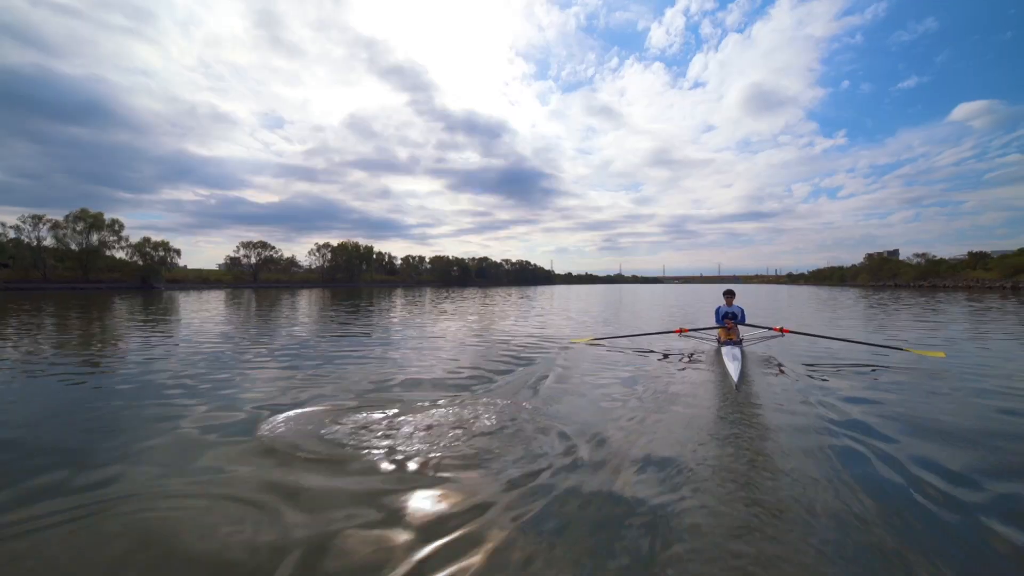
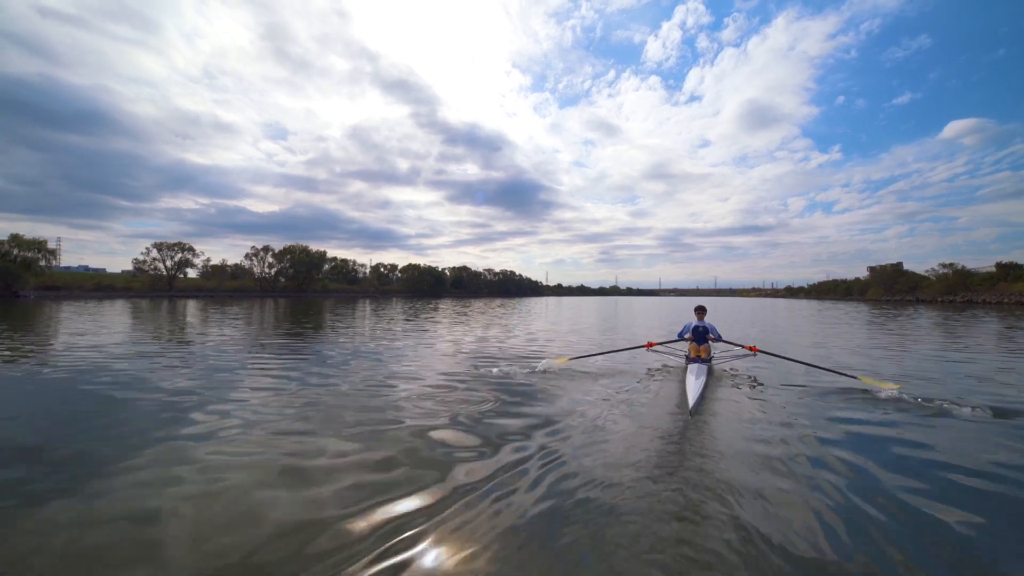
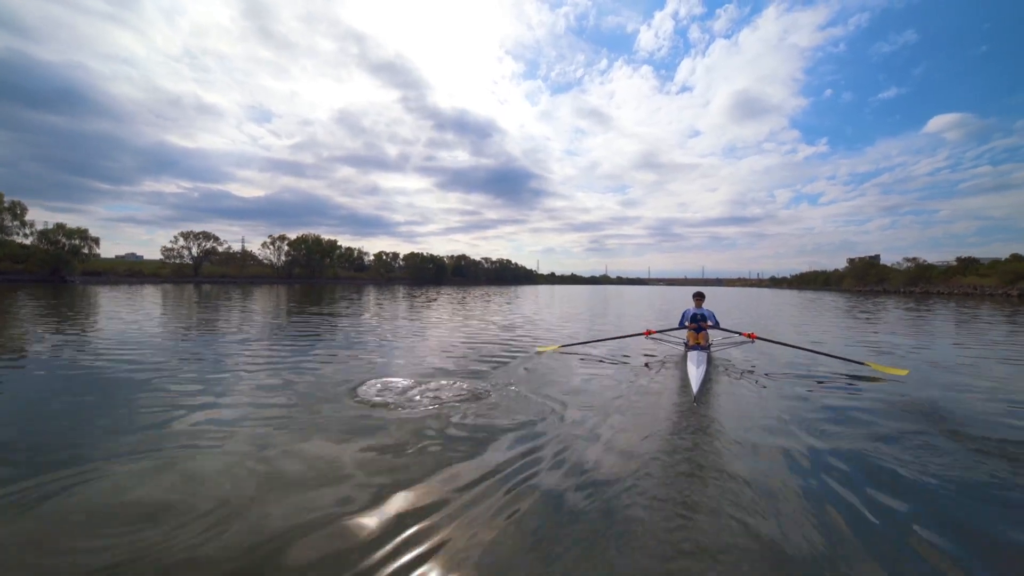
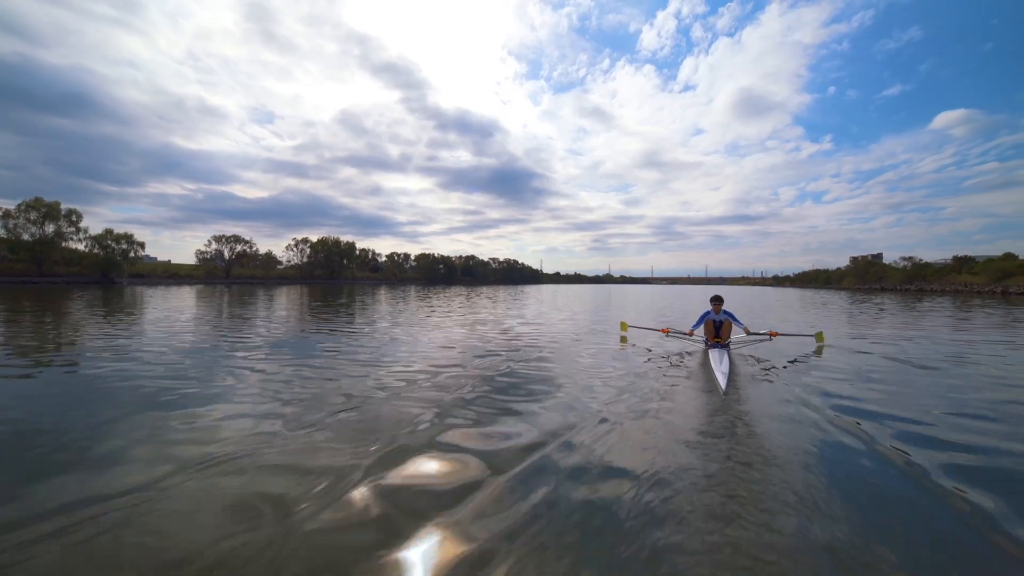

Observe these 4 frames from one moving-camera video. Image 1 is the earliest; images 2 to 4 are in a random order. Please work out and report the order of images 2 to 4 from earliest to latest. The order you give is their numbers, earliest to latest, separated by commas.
4, 3, 2
